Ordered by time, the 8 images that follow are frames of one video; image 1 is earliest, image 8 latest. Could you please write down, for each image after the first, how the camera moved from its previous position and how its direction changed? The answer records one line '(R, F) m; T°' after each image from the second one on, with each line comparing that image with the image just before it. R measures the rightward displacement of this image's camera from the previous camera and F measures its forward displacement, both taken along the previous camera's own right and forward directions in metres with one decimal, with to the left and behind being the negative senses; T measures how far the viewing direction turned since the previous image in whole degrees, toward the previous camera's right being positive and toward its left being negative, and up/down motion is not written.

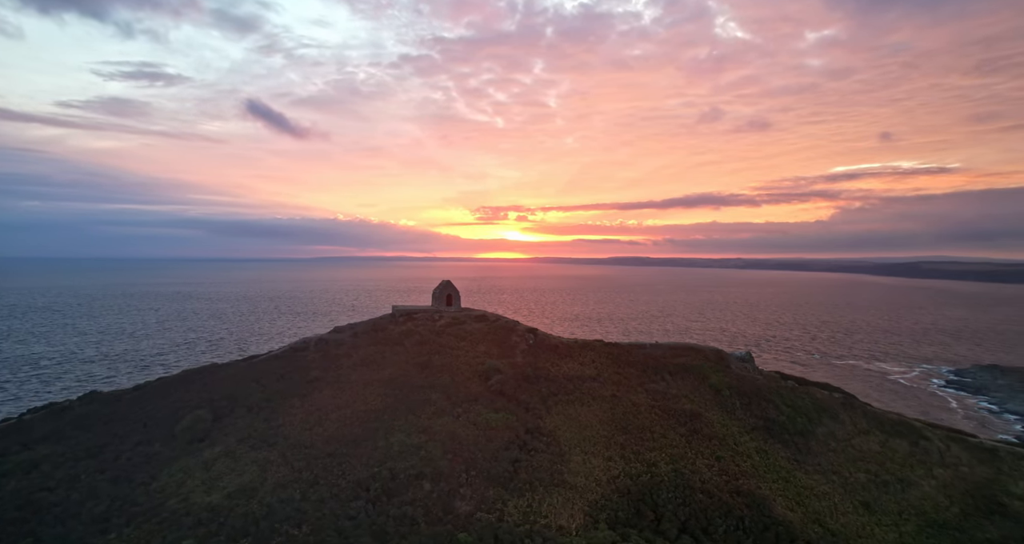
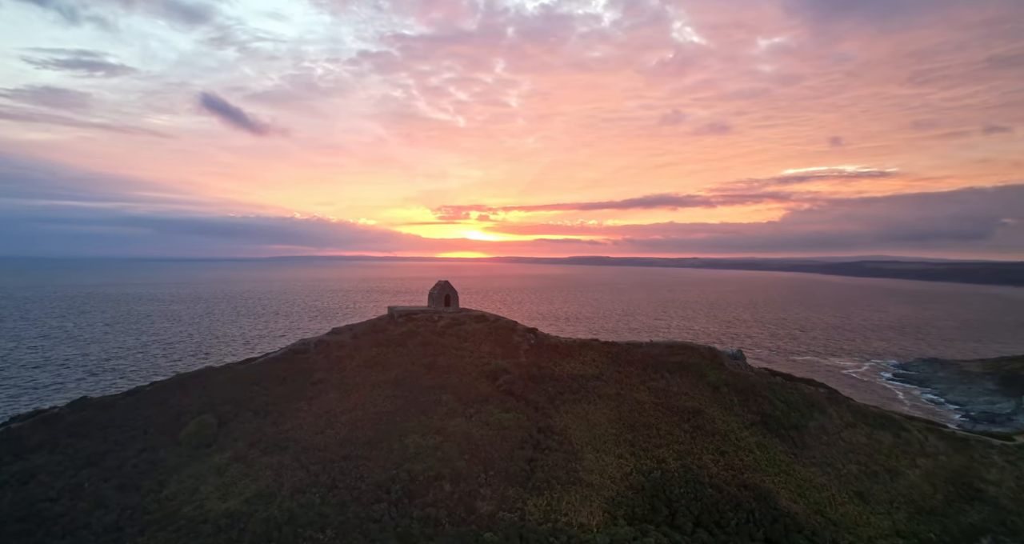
(-1.6, 0.0) m; +3°
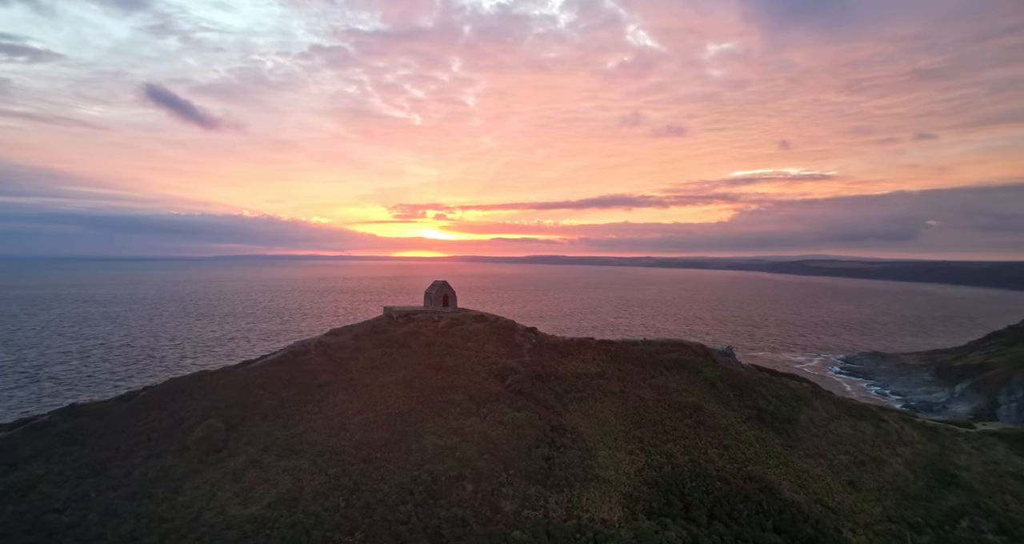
(-1.8, 0.0) m; +3°
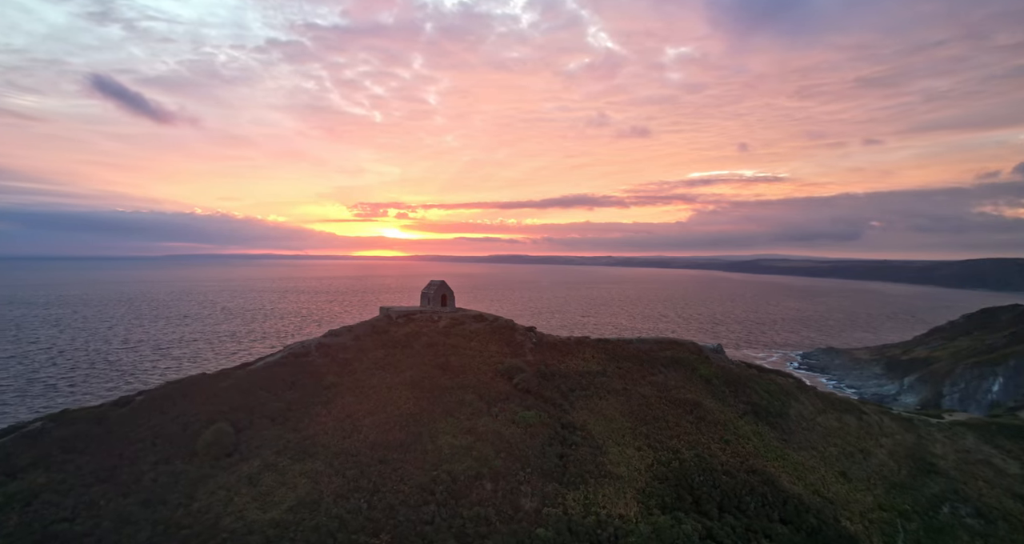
(-1.6, -0.1) m; +3°
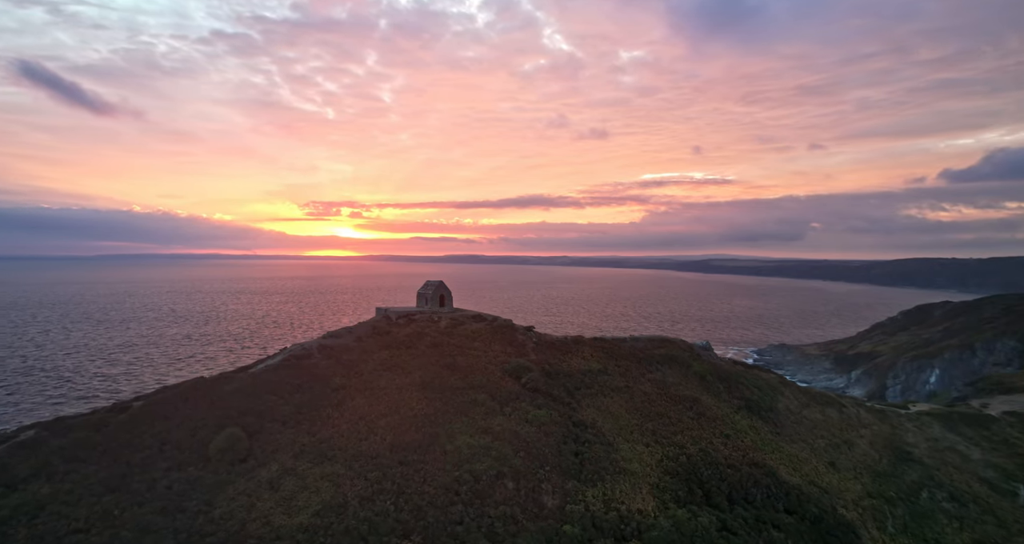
(-1.8, -0.1) m; +4°
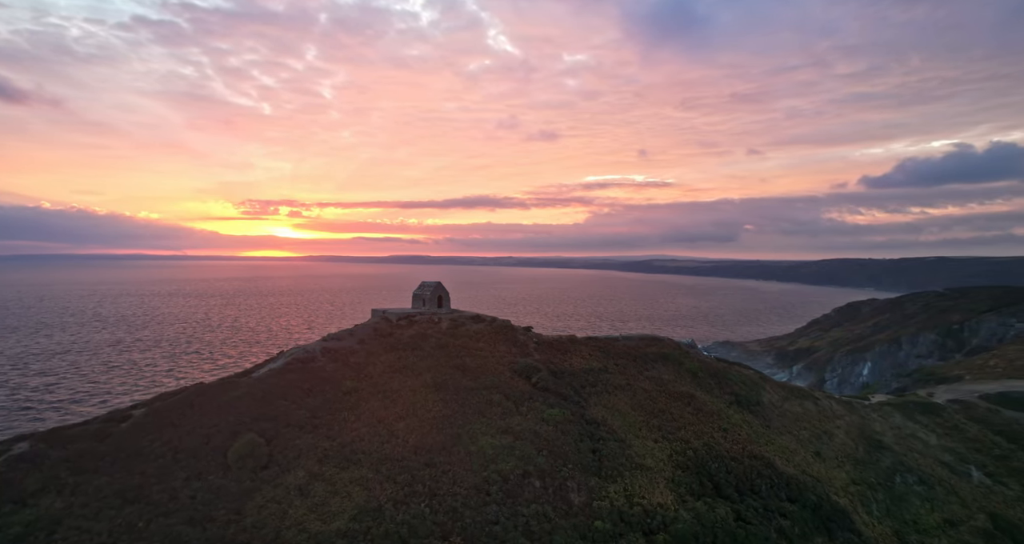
(-2.3, -0.1) m; +4°
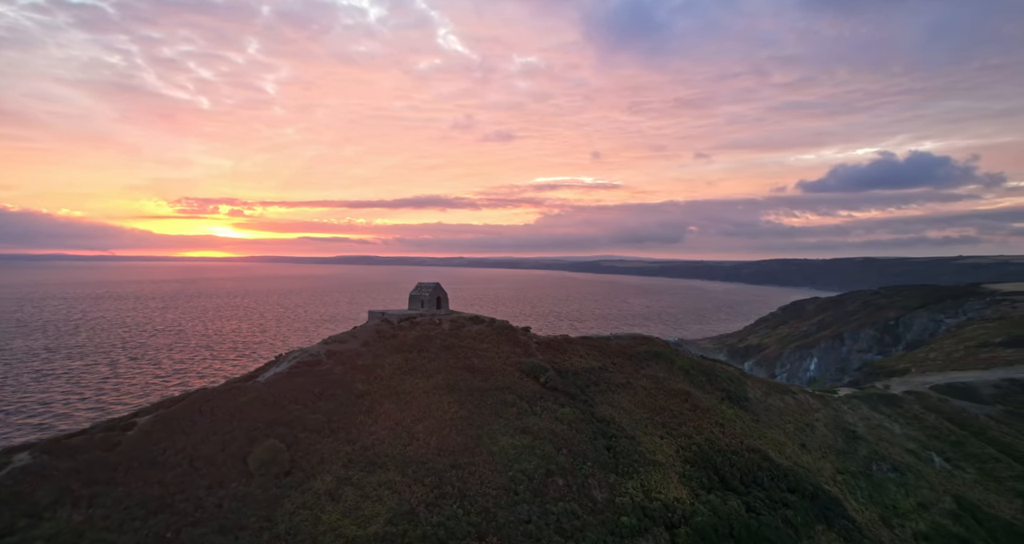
(-2.1, -0.1) m; +4°
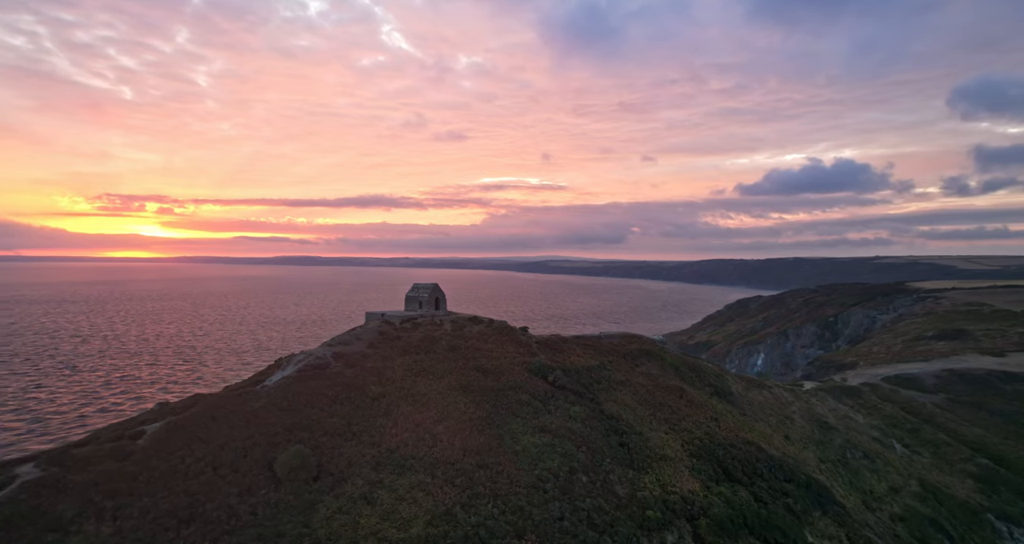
(-2.3, -0.2) m; +4°
